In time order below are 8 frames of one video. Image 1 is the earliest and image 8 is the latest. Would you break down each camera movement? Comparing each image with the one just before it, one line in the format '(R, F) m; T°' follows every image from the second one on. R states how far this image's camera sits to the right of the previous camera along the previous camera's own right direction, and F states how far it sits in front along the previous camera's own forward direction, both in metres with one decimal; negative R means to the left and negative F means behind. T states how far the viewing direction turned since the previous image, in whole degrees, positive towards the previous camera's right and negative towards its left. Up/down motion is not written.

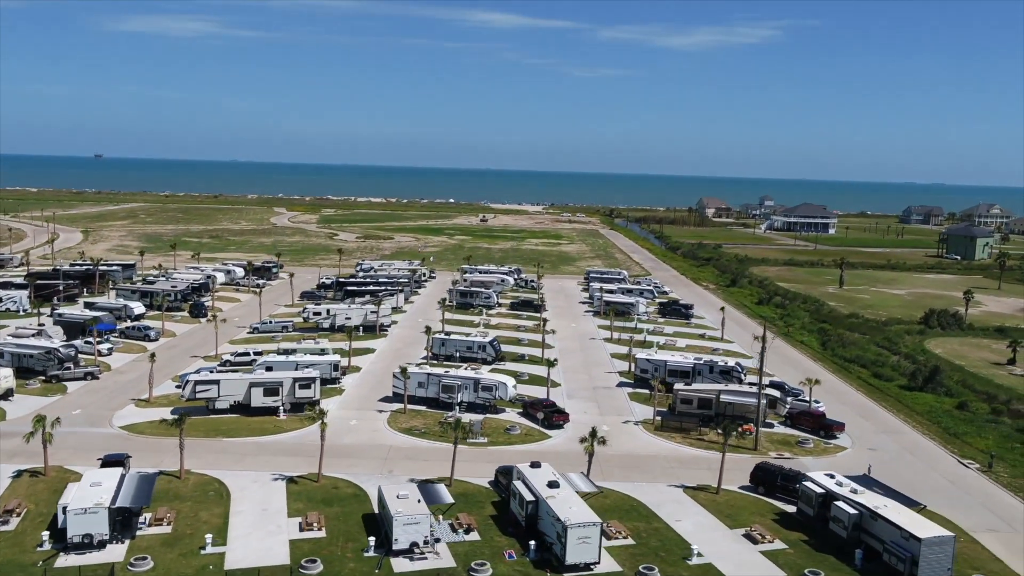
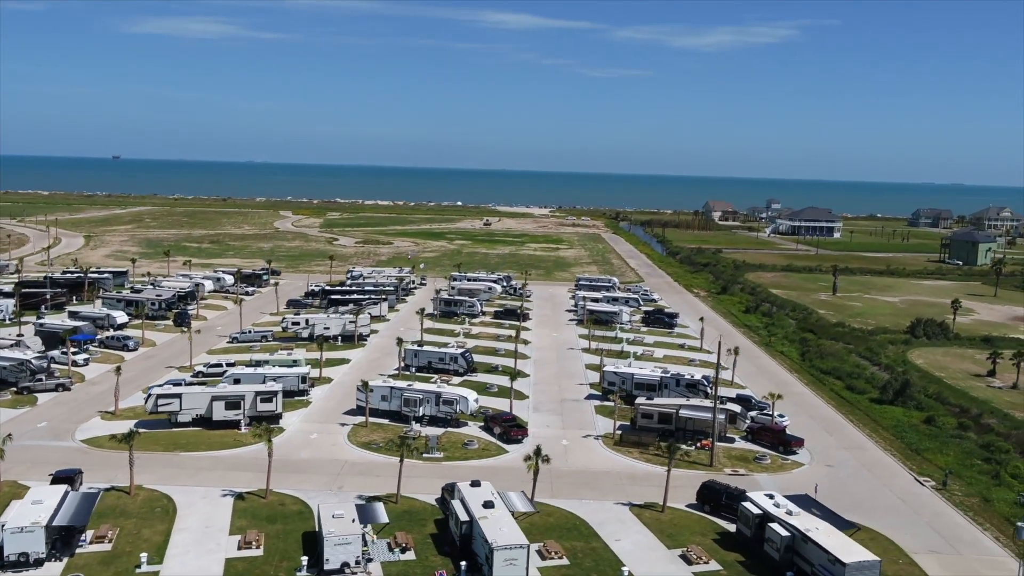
(+2.1, -0.1) m; -1°
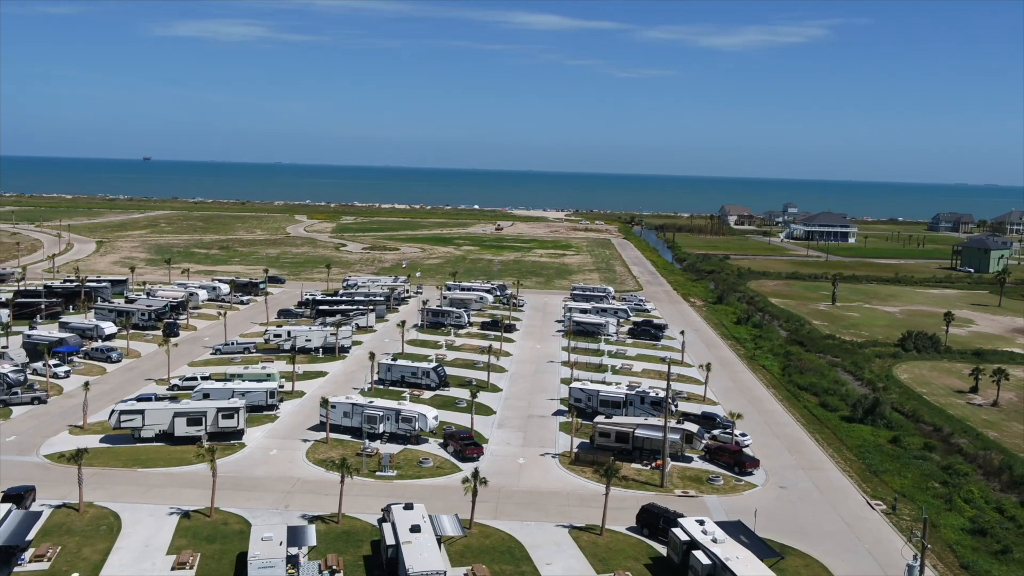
(+2.6, -0.2) m; -2°
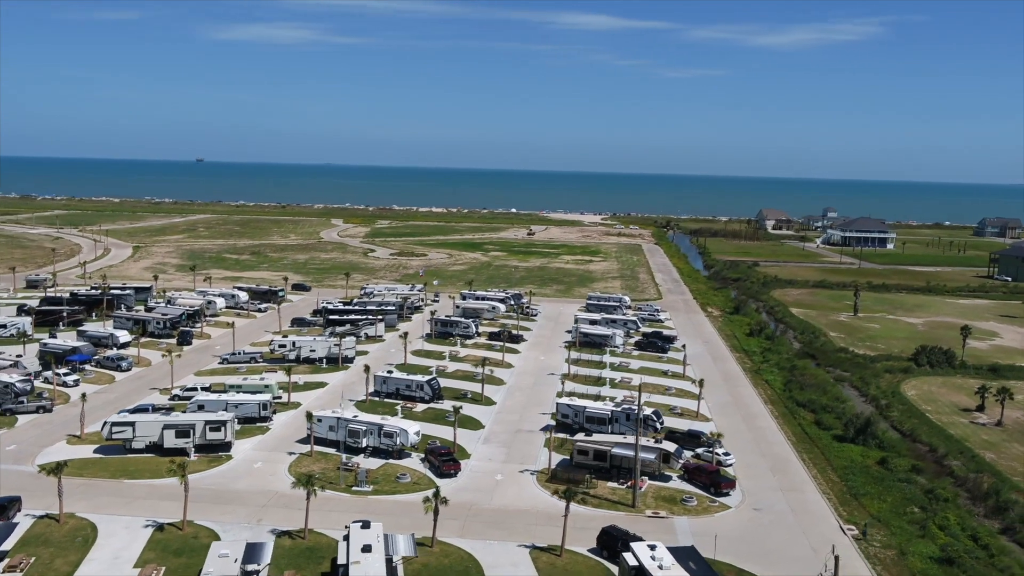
(+2.6, -0.3) m; -3°
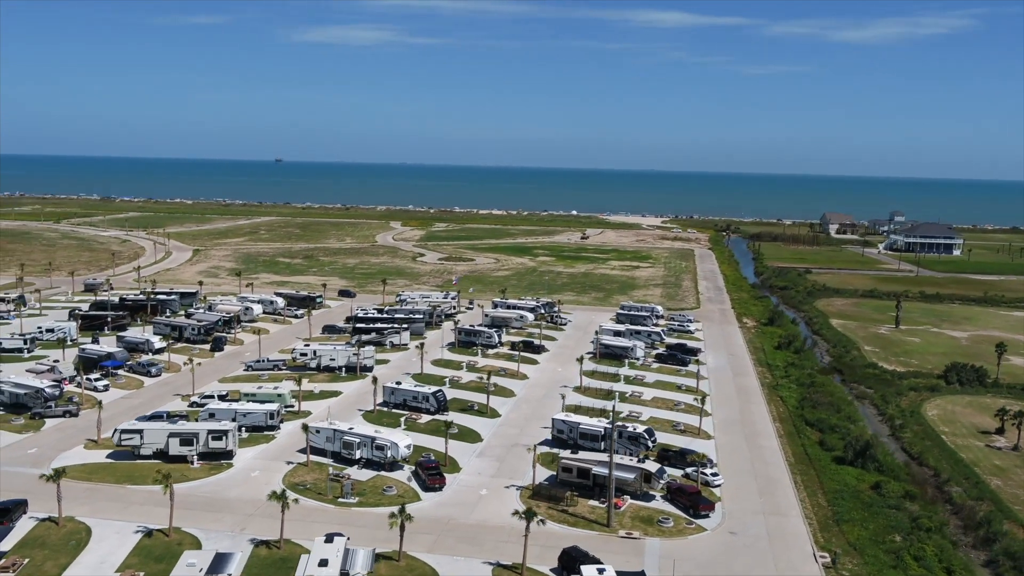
(+3.3, -0.6) m; -5°
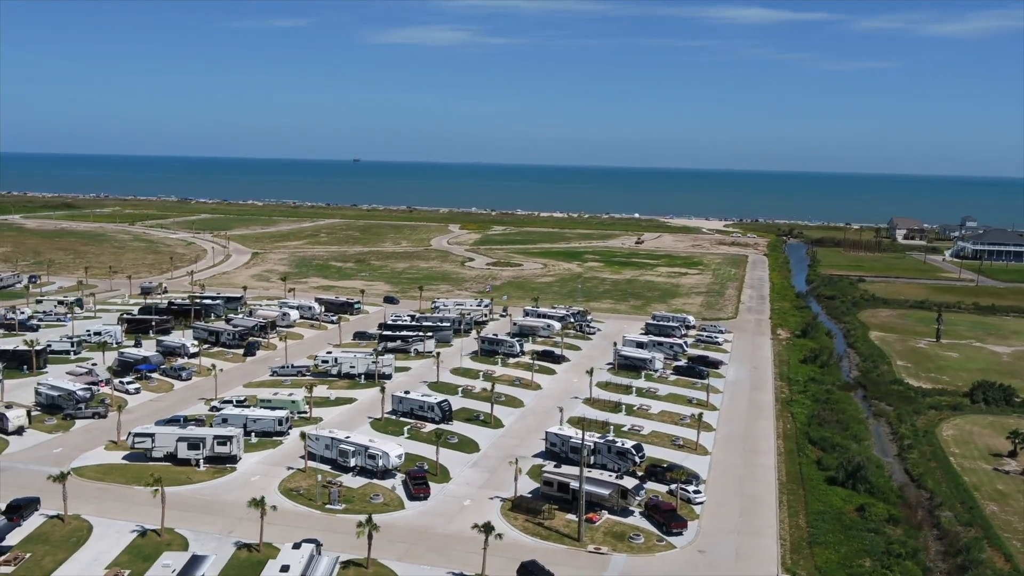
(+3.6, -0.9) m; -5°
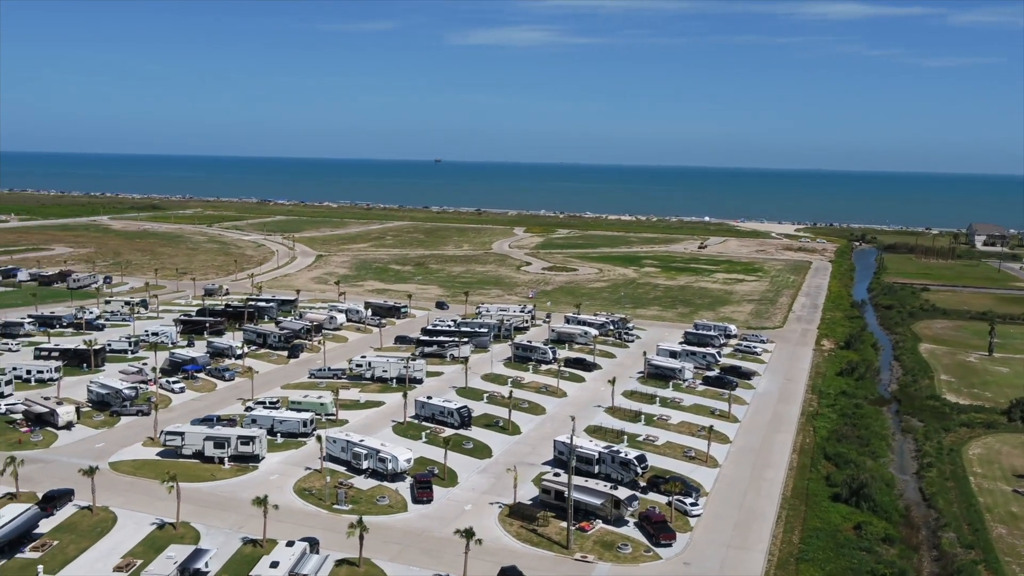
(+3.2, -1.1) m; -5°
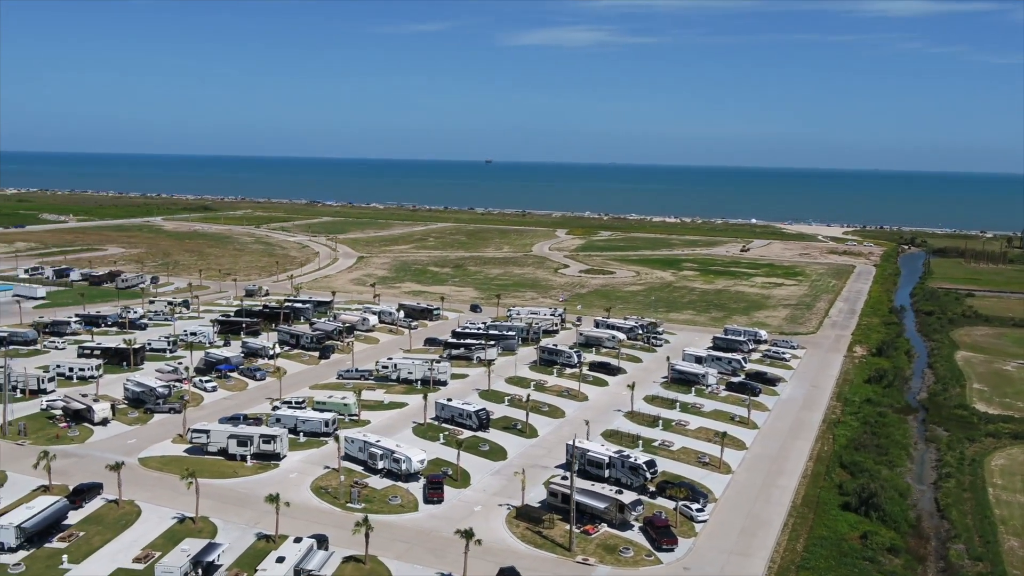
(+1.7, -0.7) m; -3°
